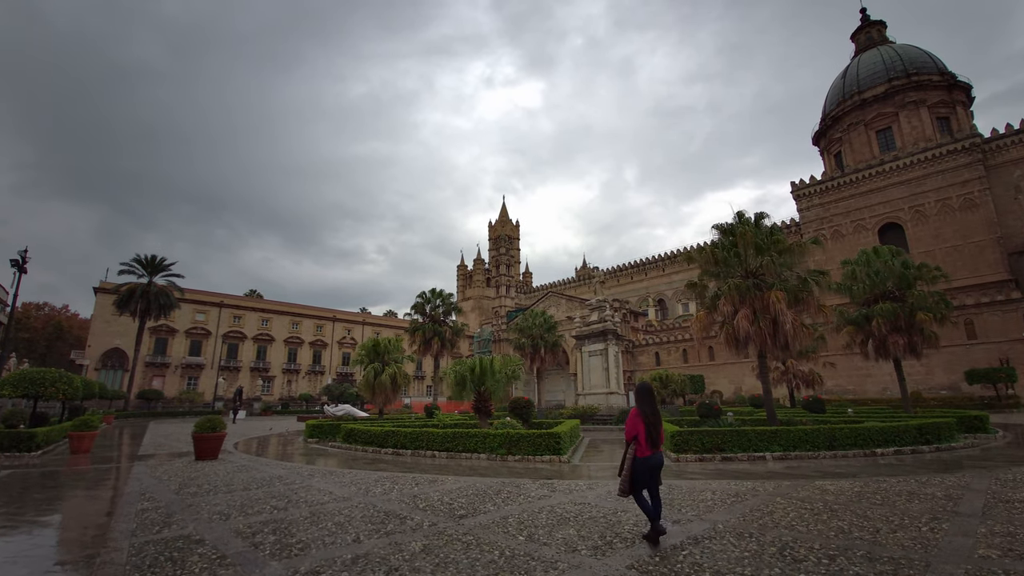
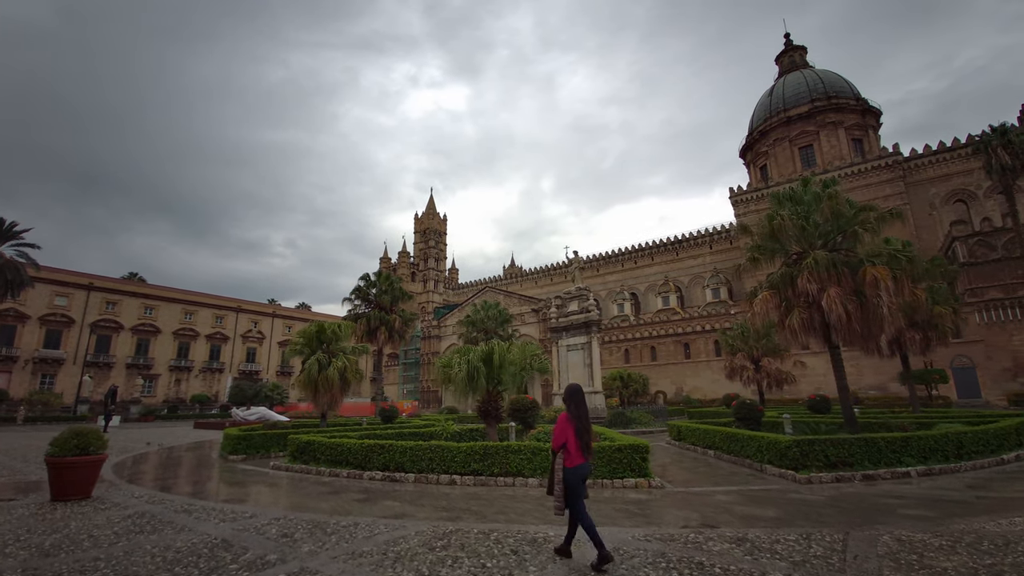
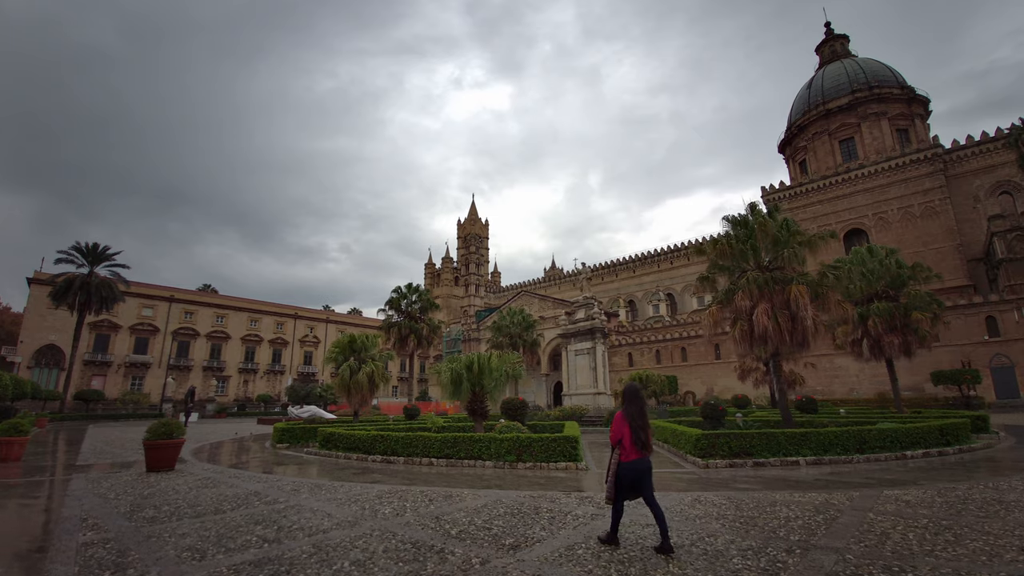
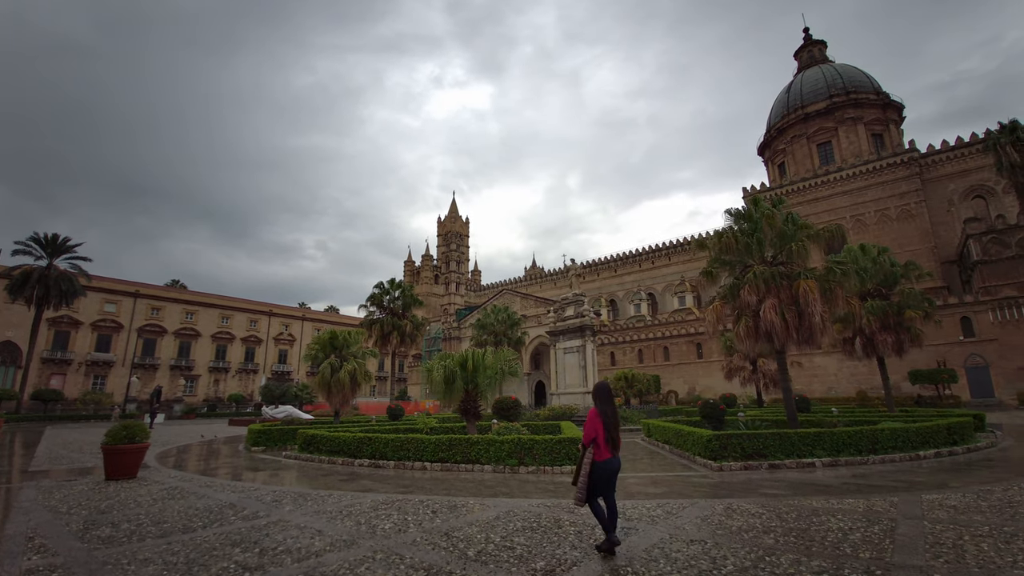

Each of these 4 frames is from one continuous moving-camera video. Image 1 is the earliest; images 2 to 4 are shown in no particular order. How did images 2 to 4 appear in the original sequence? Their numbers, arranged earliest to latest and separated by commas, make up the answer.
3, 4, 2
